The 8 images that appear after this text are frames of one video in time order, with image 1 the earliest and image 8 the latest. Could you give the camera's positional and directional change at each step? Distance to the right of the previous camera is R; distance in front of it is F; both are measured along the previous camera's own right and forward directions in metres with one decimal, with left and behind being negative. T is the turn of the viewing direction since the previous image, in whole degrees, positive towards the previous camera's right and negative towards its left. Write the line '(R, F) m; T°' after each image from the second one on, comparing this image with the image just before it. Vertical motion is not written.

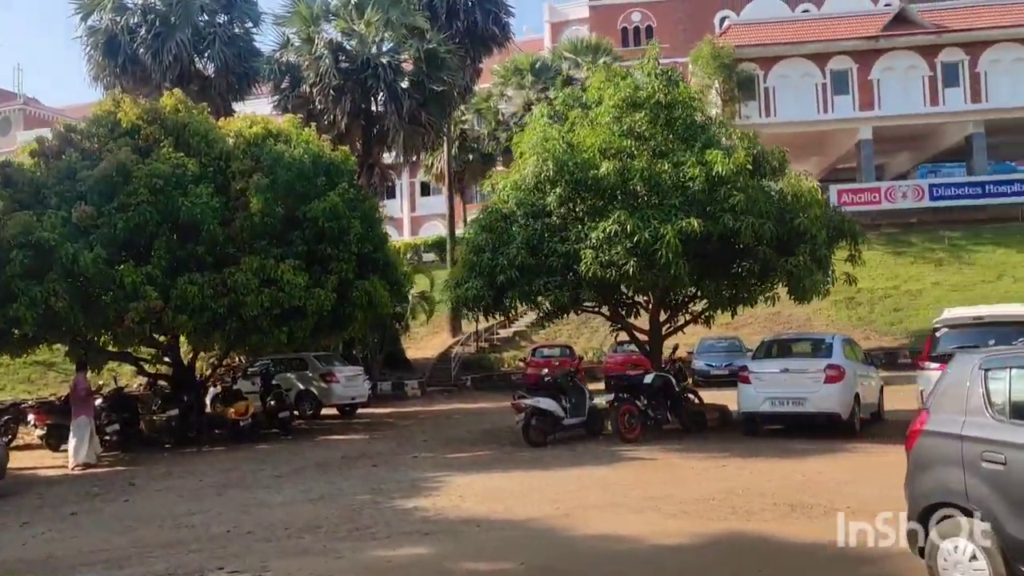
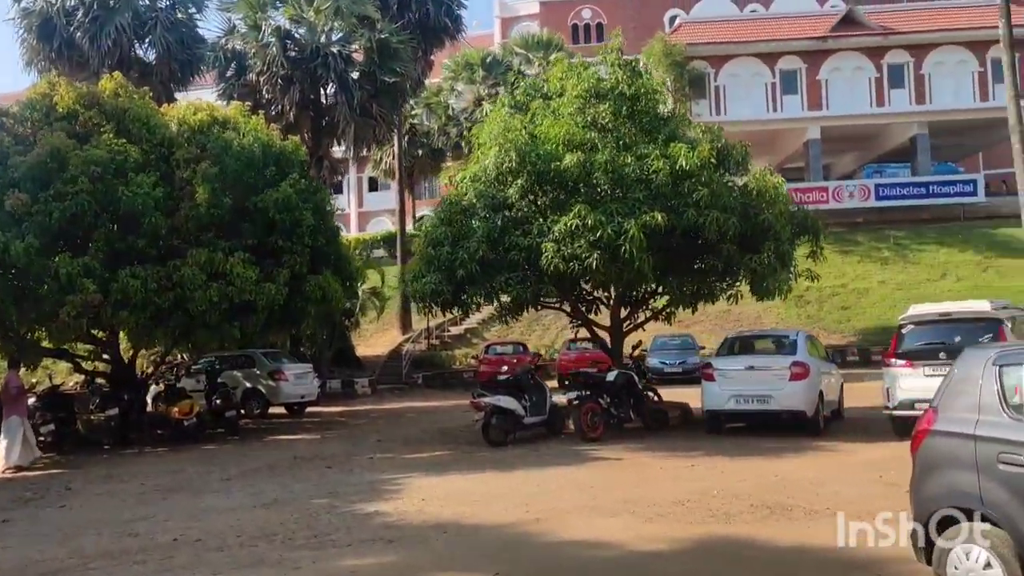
(-0.2, +0.4) m; +3°
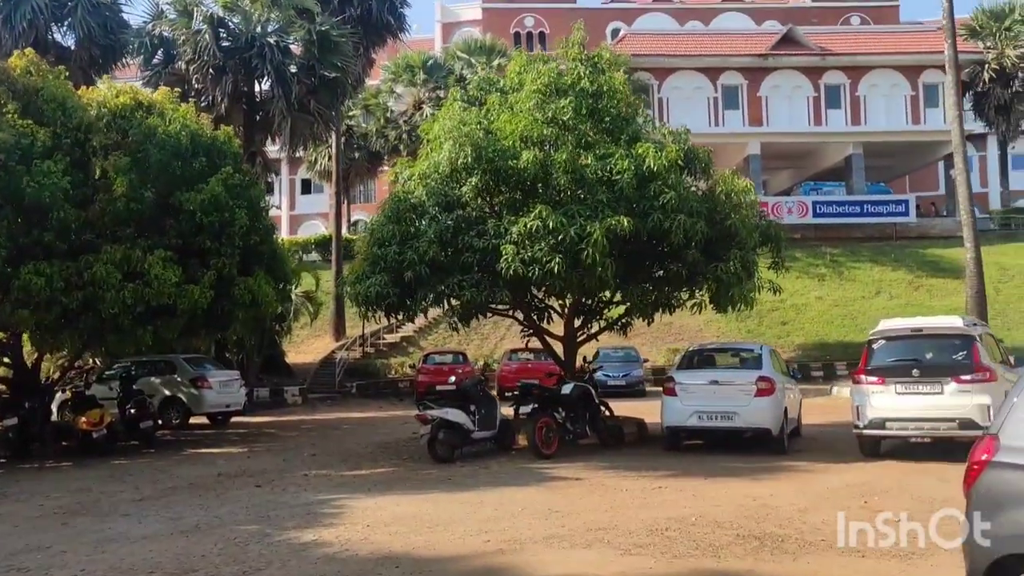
(-0.3, +0.9) m; +4°
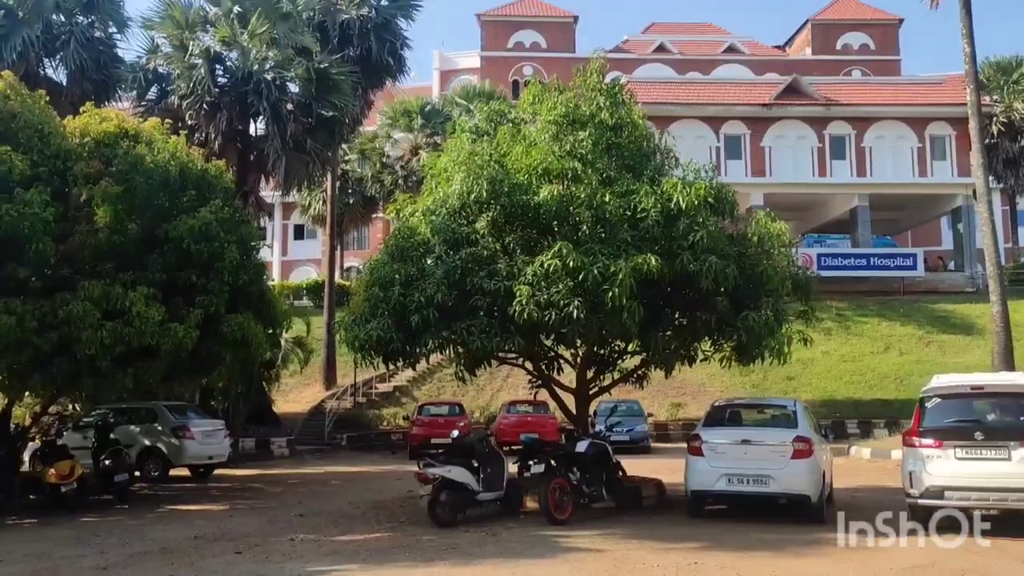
(-0.3, +1.1) m; +1°
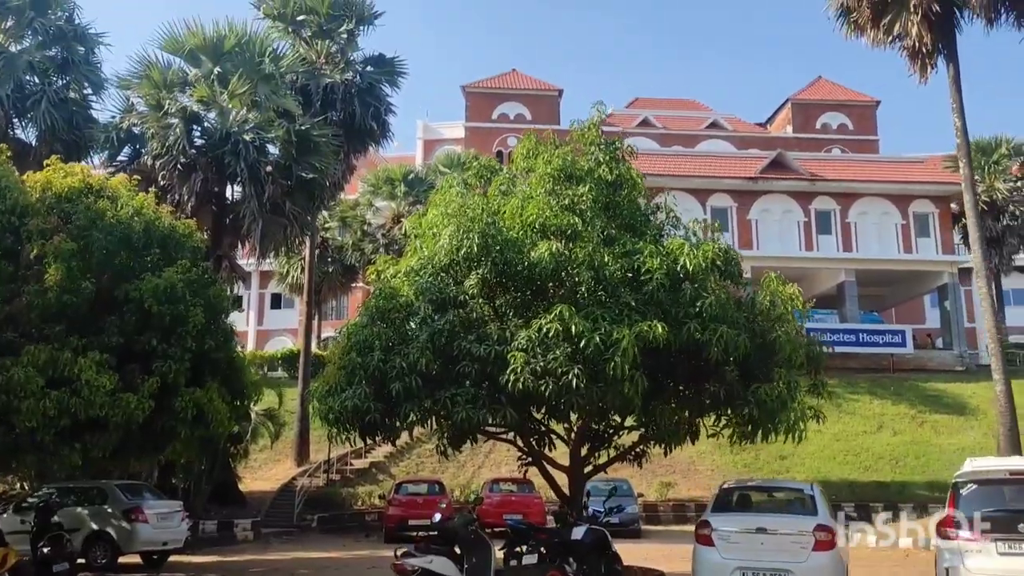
(-0.1, +1.0) m; +1°
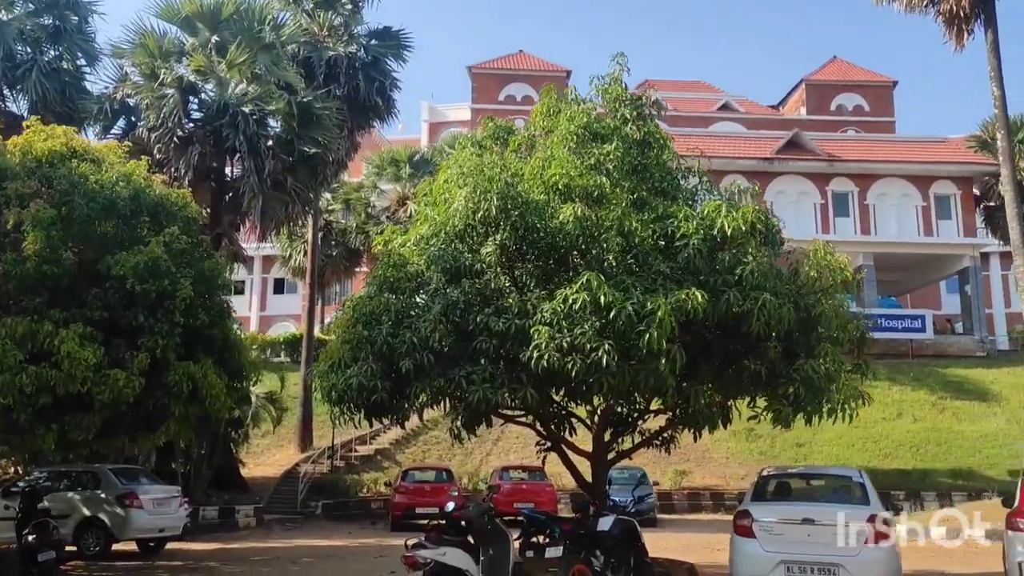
(-0.2, +0.9) m; 0°
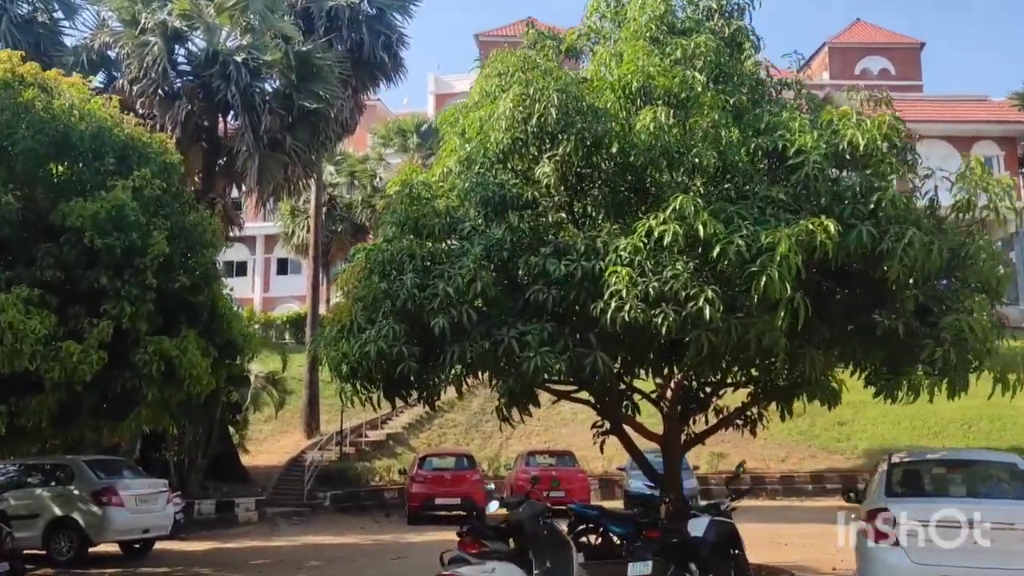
(-0.5, +2.2) m; 0°
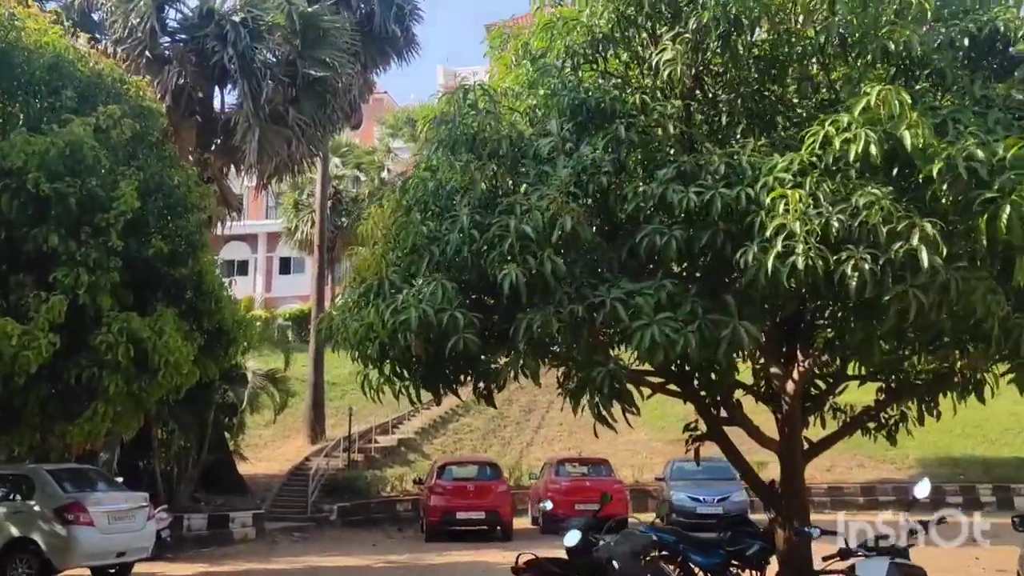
(-0.5, +2.1) m; 0°
